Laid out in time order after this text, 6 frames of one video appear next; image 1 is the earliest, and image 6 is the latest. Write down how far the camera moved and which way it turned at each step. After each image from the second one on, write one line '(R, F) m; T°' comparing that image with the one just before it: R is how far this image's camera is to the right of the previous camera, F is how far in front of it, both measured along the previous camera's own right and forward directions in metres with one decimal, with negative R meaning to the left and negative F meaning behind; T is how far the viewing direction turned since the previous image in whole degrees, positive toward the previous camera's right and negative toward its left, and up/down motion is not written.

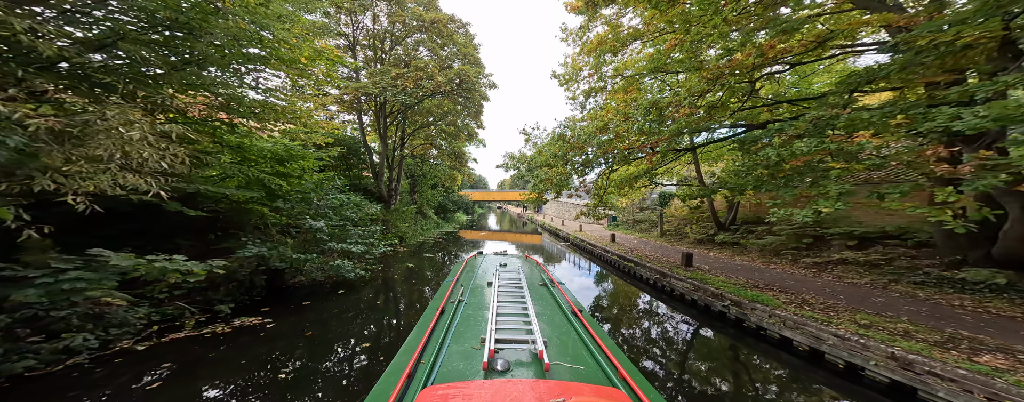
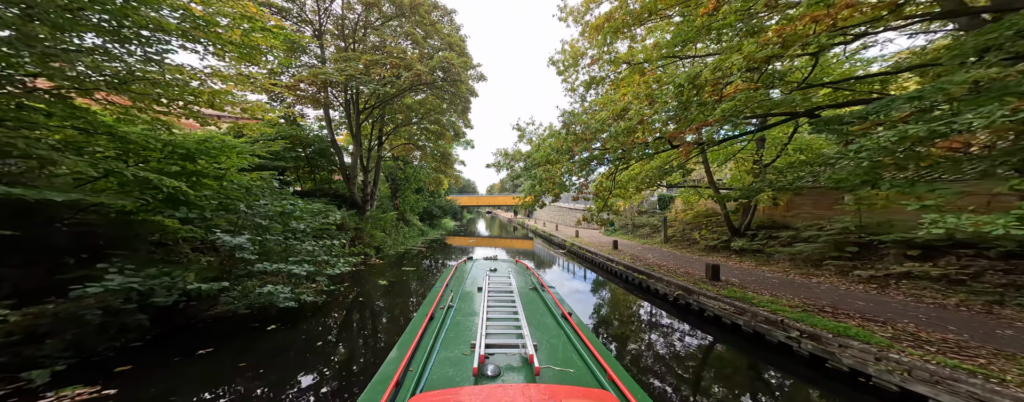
(-0.1, +1.2) m; +2°
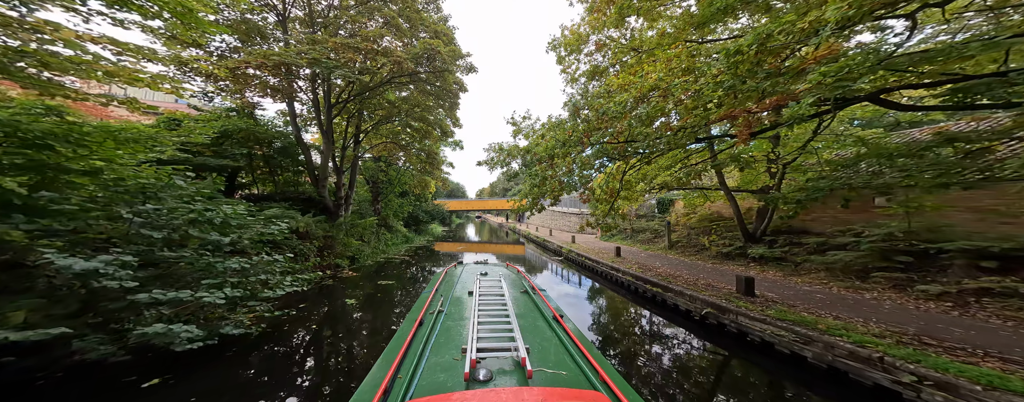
(-0.1, +1.0) m; +2°
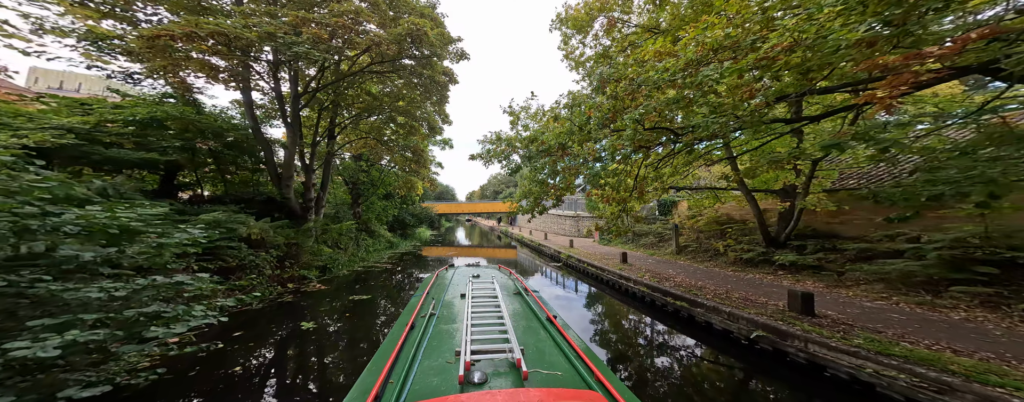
(-0.2, +1.0) m; +2°
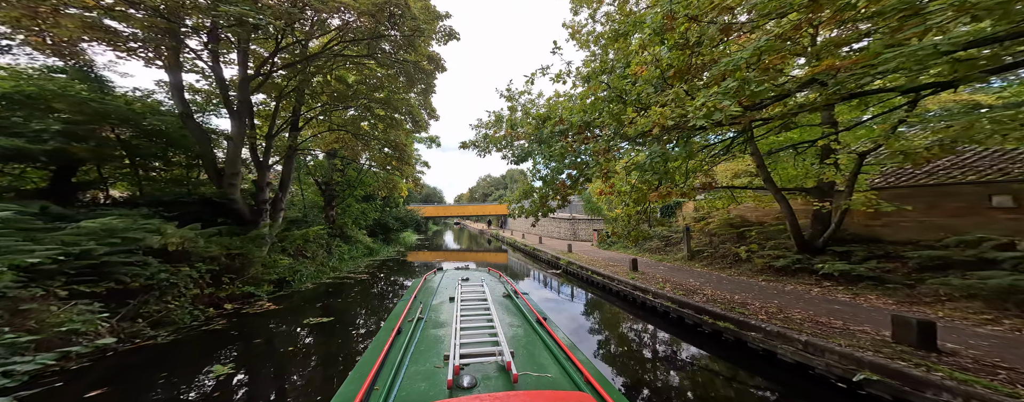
(-0.2, +1.2) m; +2°
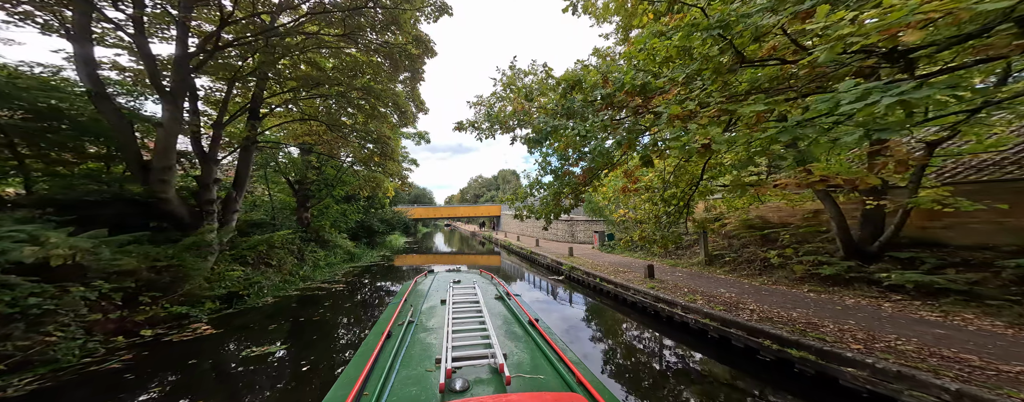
(-0.3, +1.1) m; +2°
